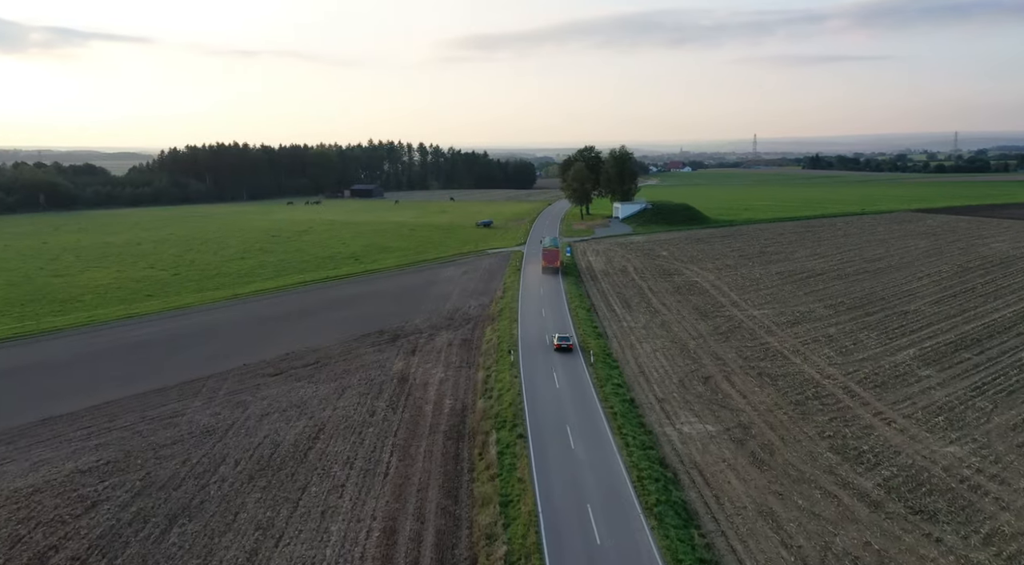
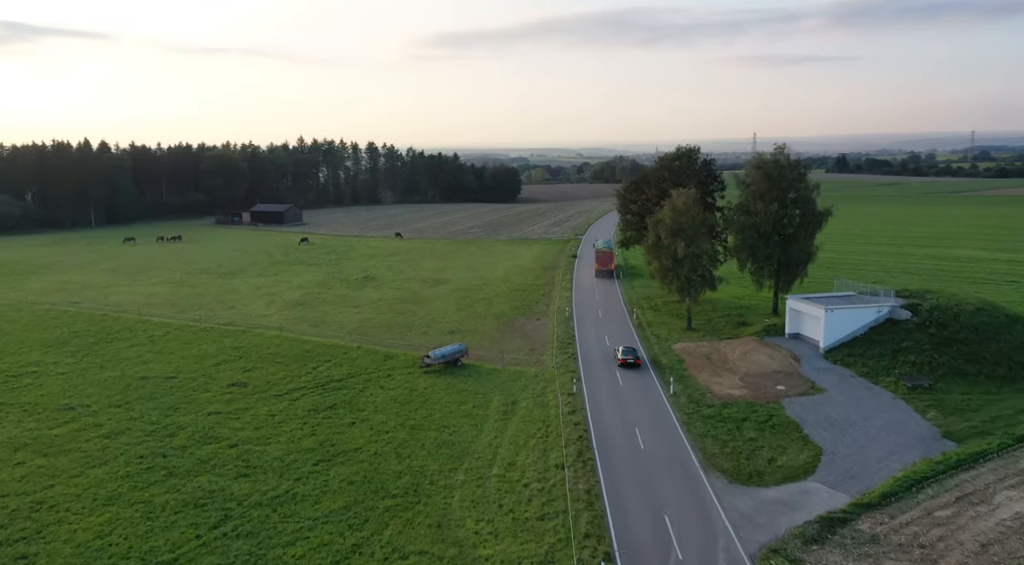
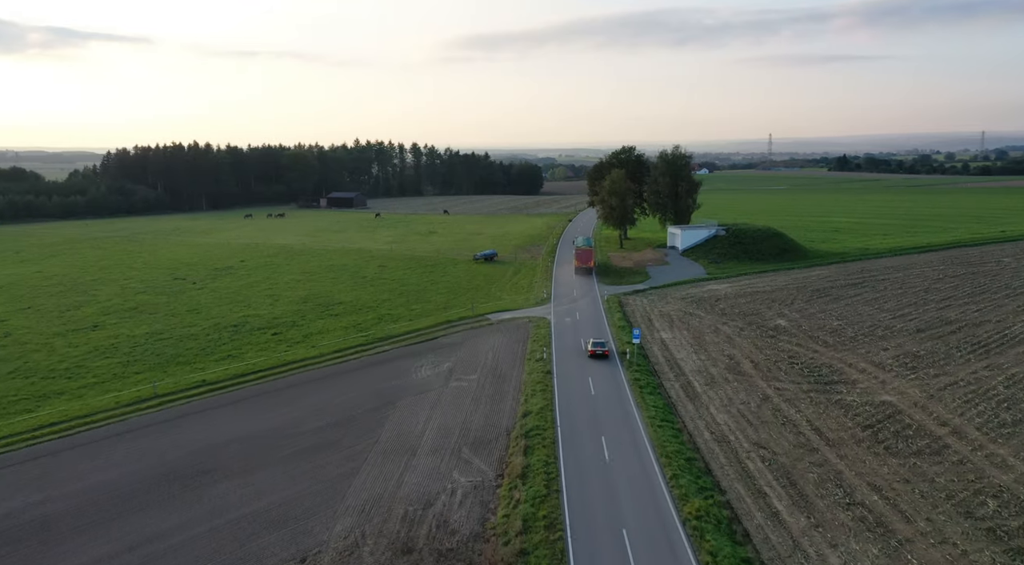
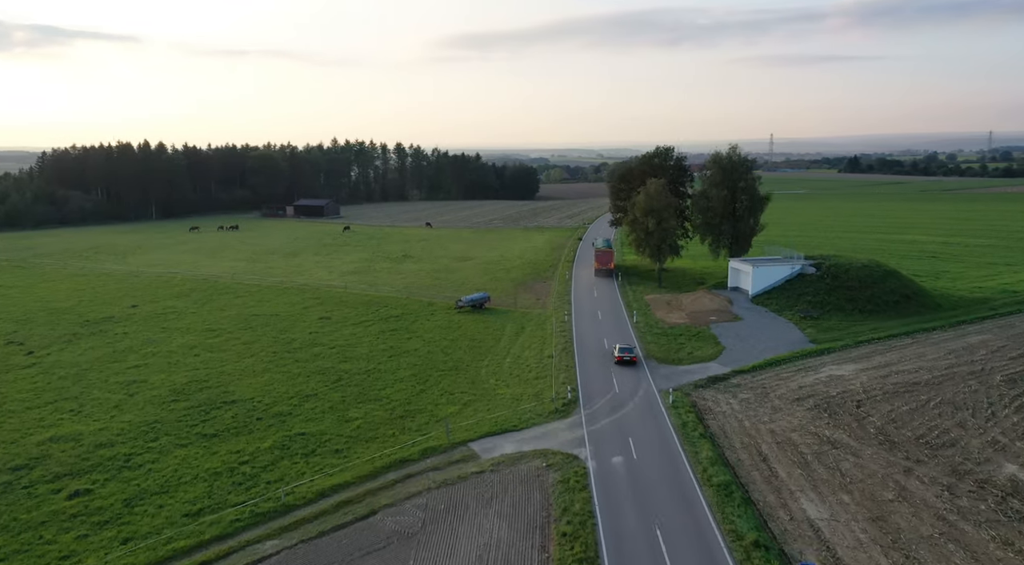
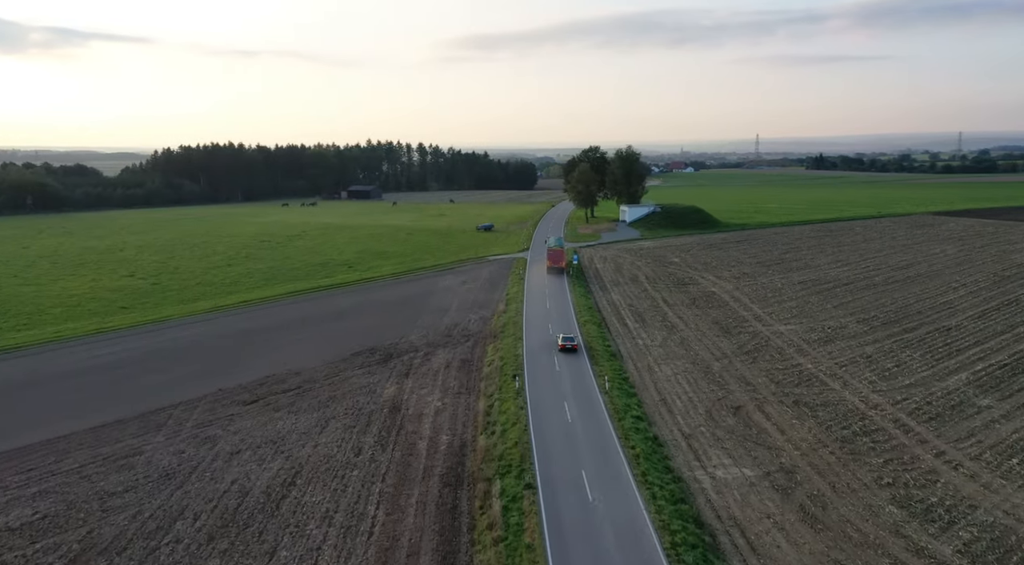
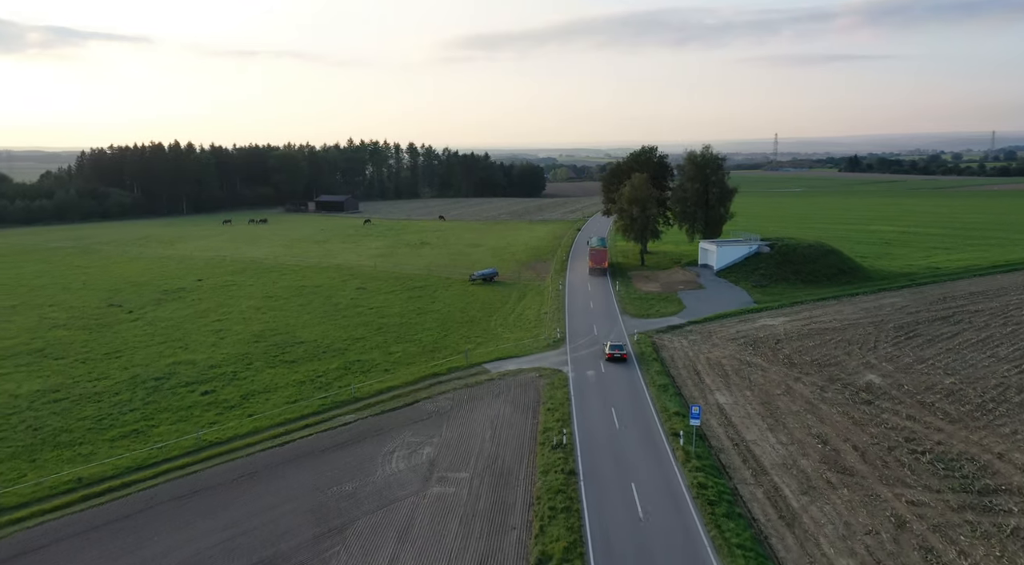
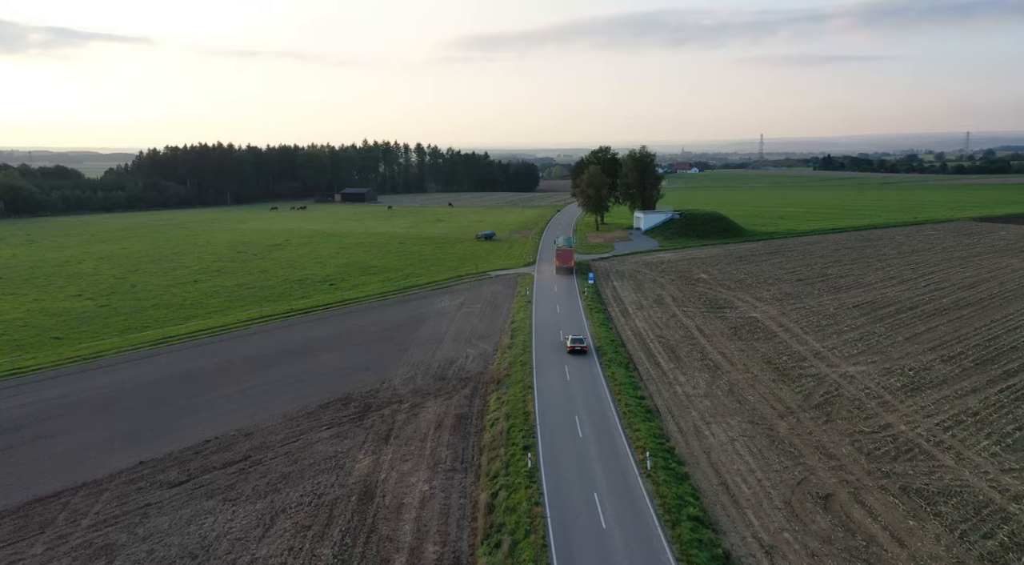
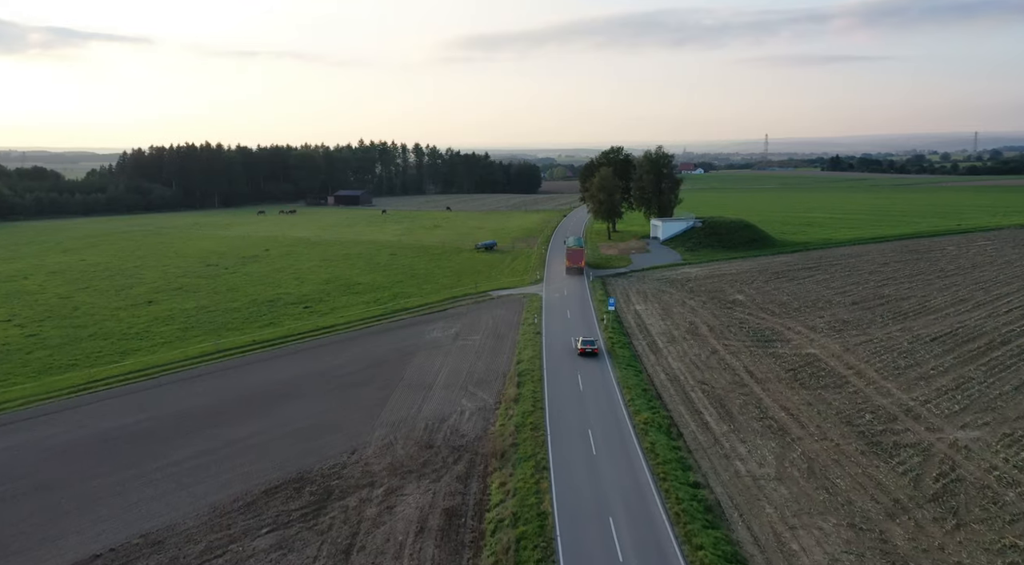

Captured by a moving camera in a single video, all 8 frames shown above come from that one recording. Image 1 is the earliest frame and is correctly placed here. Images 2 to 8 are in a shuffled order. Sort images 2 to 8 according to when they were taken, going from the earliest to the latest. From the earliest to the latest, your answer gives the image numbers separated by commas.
5, 7, 8, 3, 6, 4, 2
